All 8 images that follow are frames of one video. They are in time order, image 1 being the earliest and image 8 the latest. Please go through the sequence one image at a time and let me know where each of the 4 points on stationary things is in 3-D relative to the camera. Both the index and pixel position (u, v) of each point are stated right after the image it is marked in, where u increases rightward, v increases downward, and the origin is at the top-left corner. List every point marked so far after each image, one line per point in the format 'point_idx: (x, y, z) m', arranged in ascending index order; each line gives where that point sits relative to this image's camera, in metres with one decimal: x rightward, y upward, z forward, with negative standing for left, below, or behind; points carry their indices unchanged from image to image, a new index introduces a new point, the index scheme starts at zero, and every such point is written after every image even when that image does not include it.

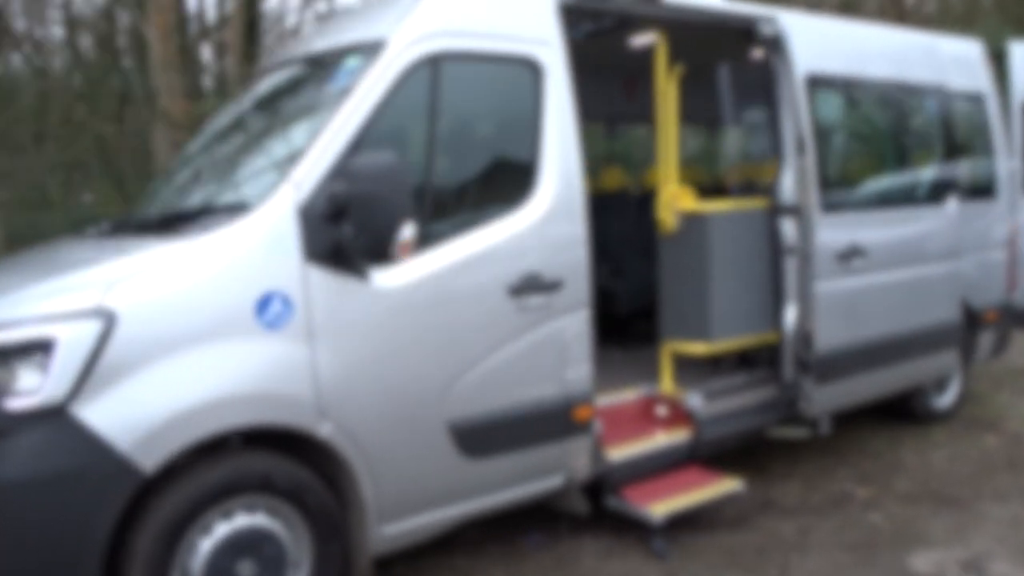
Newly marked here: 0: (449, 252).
0: (-0.4, +0.2, +4.5) m
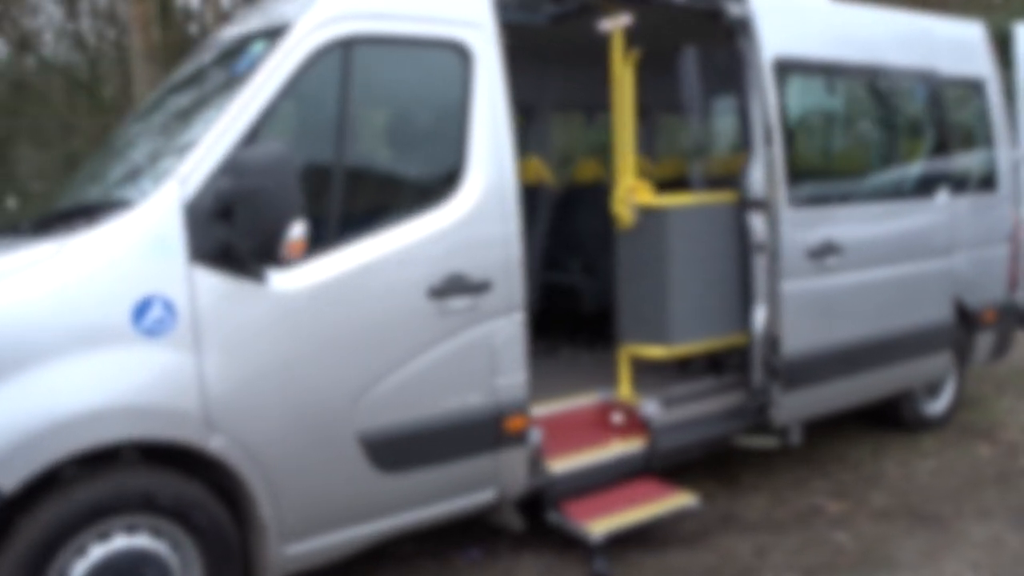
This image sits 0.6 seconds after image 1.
0: (-0.8, +0.2, +4.2) m
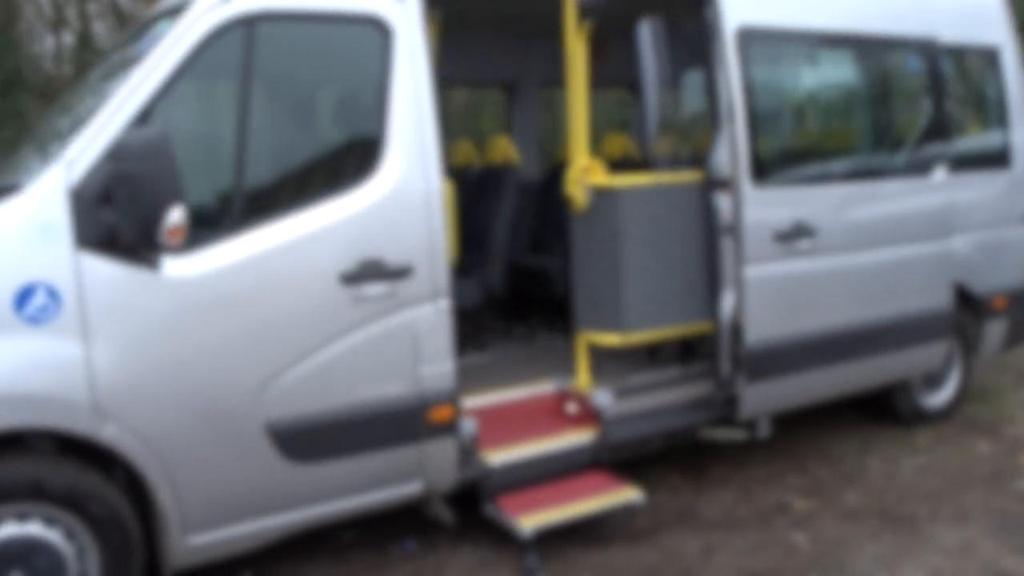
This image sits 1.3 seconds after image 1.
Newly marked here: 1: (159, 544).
0: (-1.2, +0.3, +4.1) m
1: (-1.7, -1.2, +4.0) m
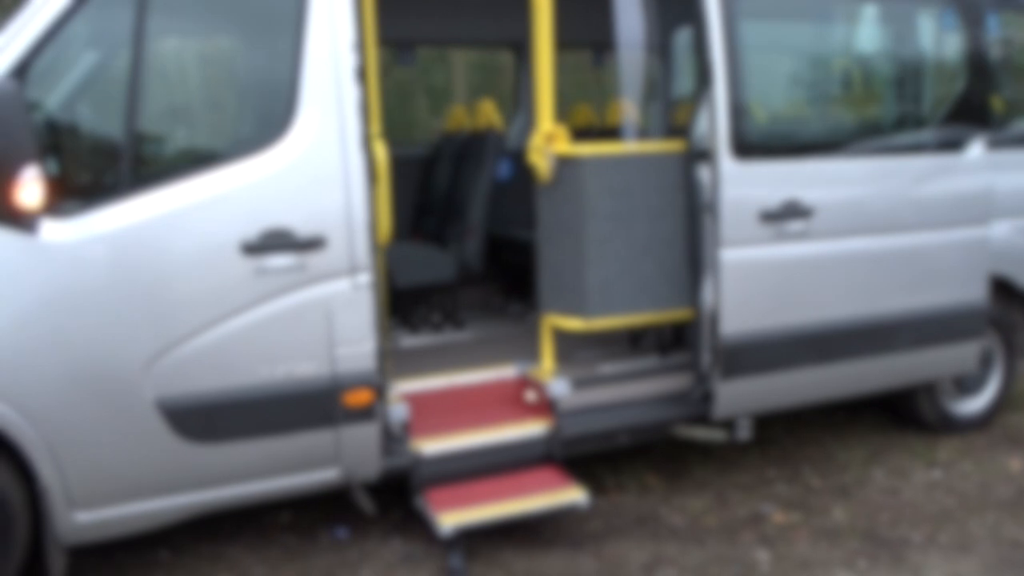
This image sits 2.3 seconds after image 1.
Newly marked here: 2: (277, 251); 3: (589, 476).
0: (-1.6, +0.4, +3.8) m
1: (-2.2, -1.1, +3.8) m
2: (-1.1, +0.2, +4.0) m
3: (+0.5, -1.2, +5.3) m
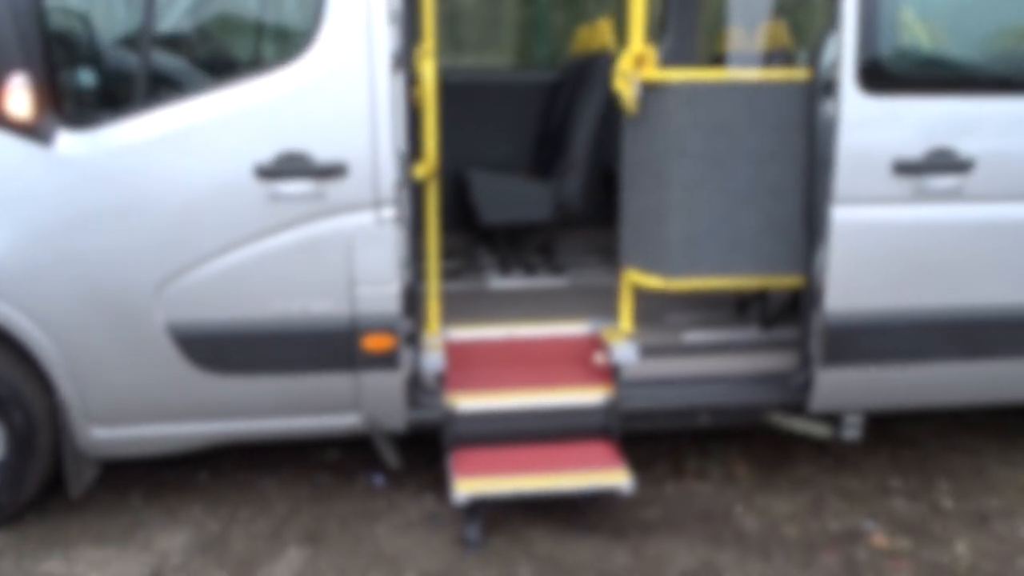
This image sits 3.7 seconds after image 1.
0: (-1.5, +0.7, +3.6) m
1: (-2.1, -0.7, +3.9) m
2: (-1.0, +0.5, +3.7) m
3: (+0.9, -0.9, +4.7) m
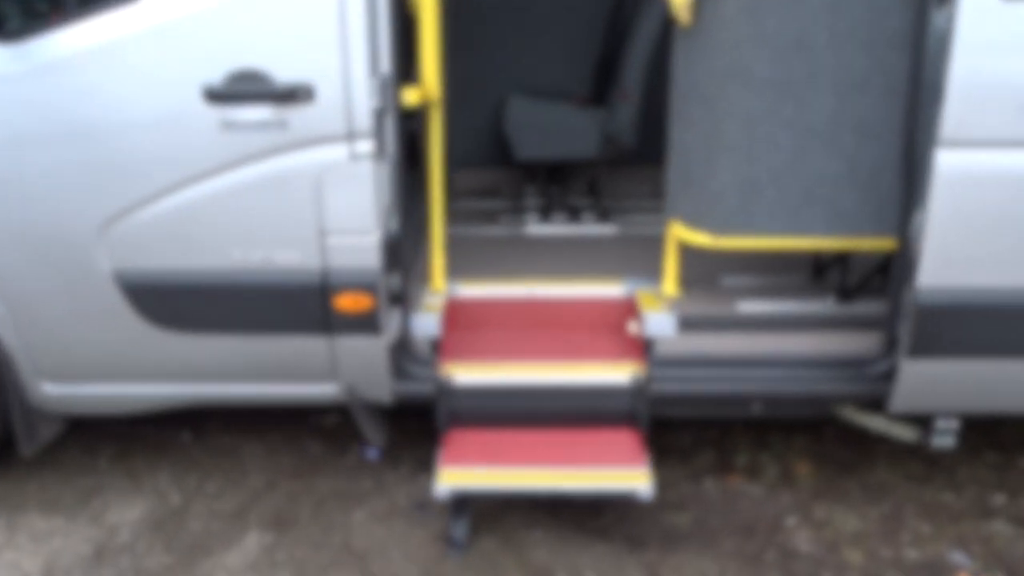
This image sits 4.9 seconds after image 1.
0: (-1.5, +0.9, +3.0) m
1: (-2.1, -0.4, +3.5) m
2: (-1.0, +0.7, +3.0) m
3: (+0.9, -0.7, +3.9) m
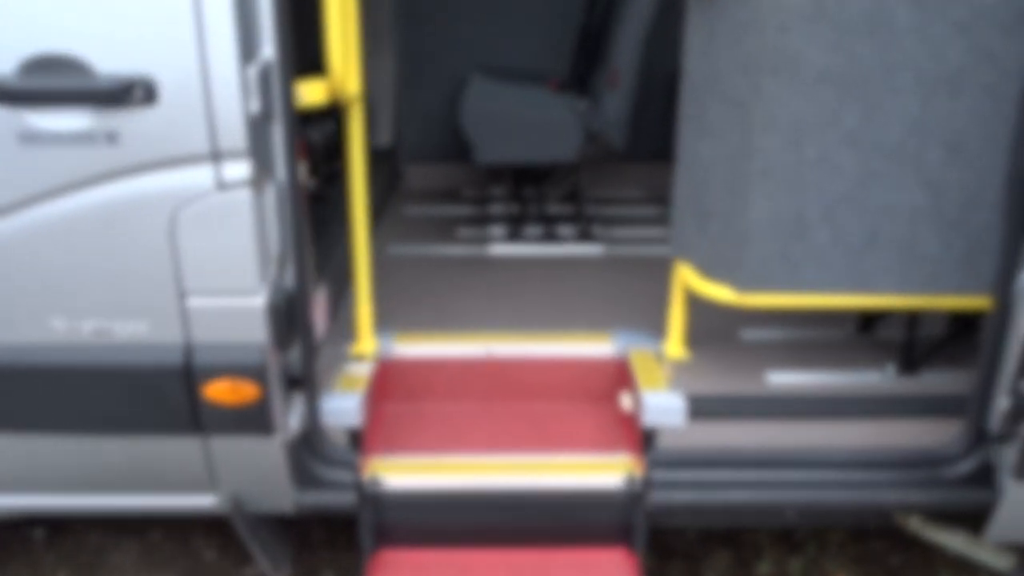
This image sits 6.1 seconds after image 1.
0: (-1.6, +0.7, +2.0) m
1: (-2.2, -0.6, +2.5) m
2: (-1.1, +0.5, +2.0) m
3: (+0.8, -0.9, +3.0) m
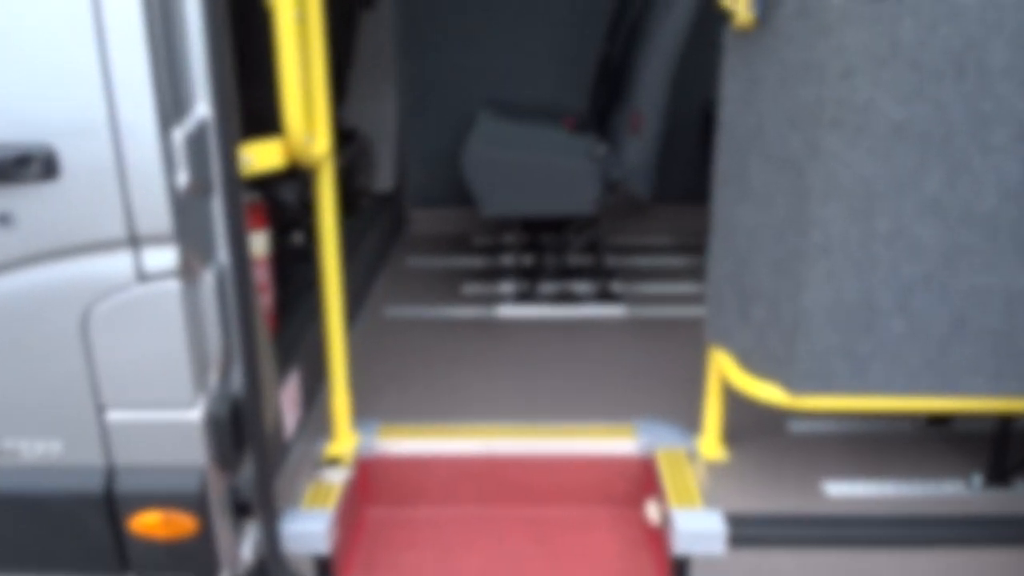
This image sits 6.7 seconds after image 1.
0: (-1.6, +0.5, +1.6) m
1: (-2.2, -0.9, +2.1) m
2: (-1.1, +0.2, +1.6) m
3: (+0.8, -1.2, +2.5) m
